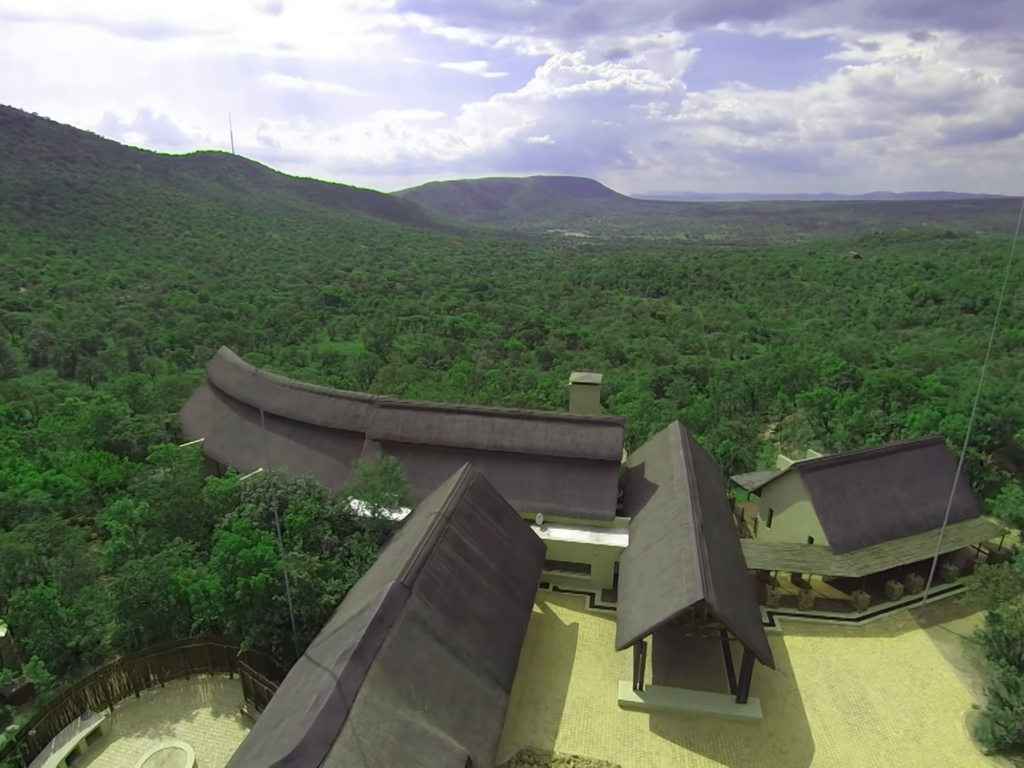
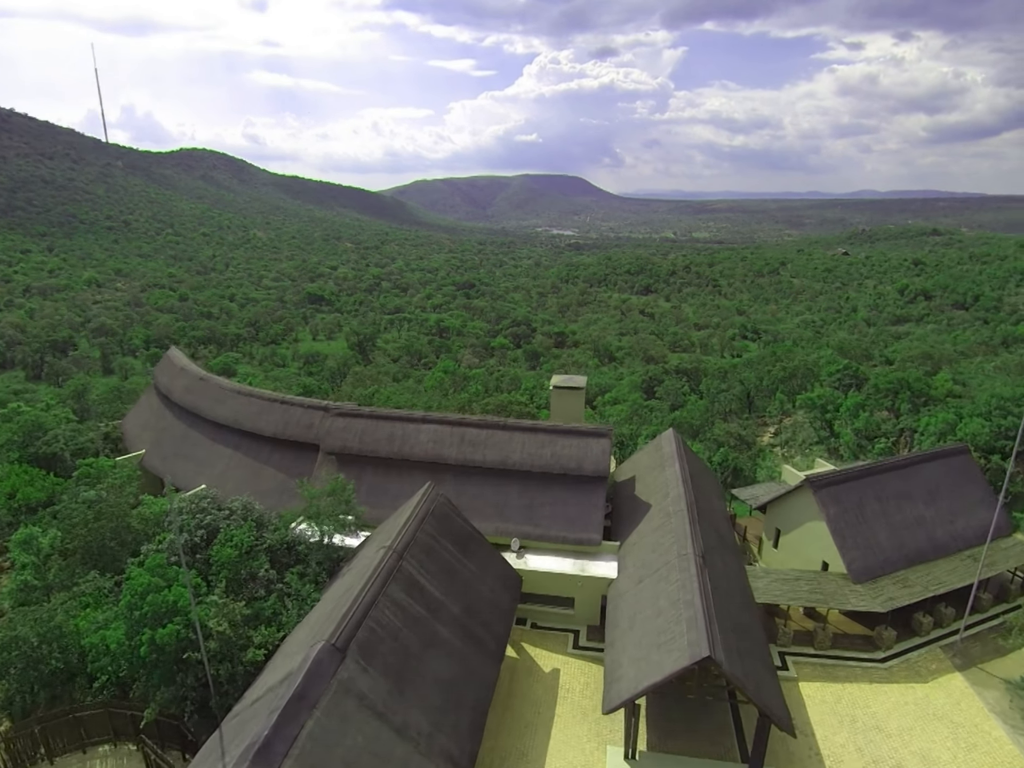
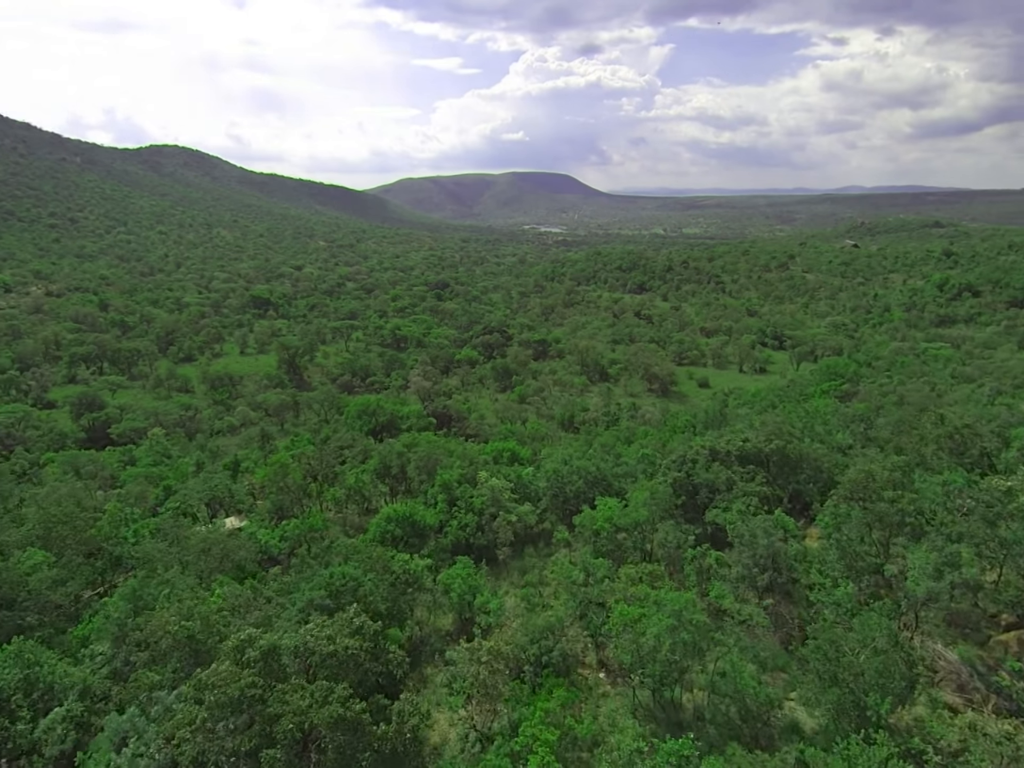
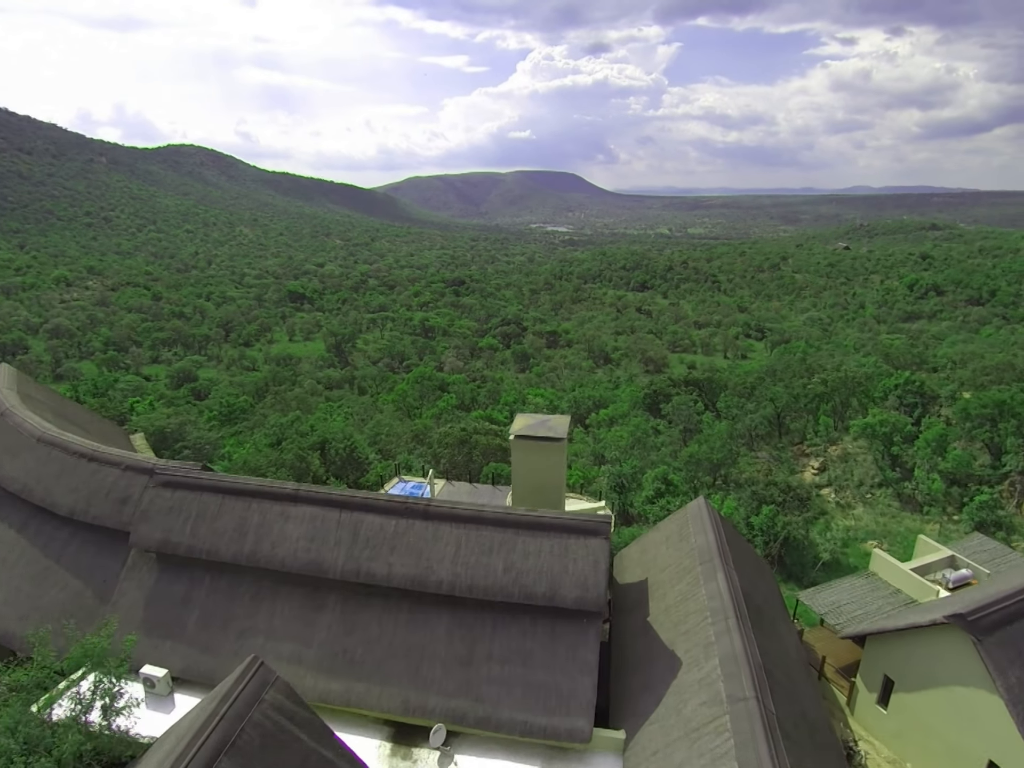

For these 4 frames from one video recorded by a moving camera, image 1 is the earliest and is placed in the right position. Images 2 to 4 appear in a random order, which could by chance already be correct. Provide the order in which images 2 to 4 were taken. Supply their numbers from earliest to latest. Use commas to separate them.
2, 4, 3
